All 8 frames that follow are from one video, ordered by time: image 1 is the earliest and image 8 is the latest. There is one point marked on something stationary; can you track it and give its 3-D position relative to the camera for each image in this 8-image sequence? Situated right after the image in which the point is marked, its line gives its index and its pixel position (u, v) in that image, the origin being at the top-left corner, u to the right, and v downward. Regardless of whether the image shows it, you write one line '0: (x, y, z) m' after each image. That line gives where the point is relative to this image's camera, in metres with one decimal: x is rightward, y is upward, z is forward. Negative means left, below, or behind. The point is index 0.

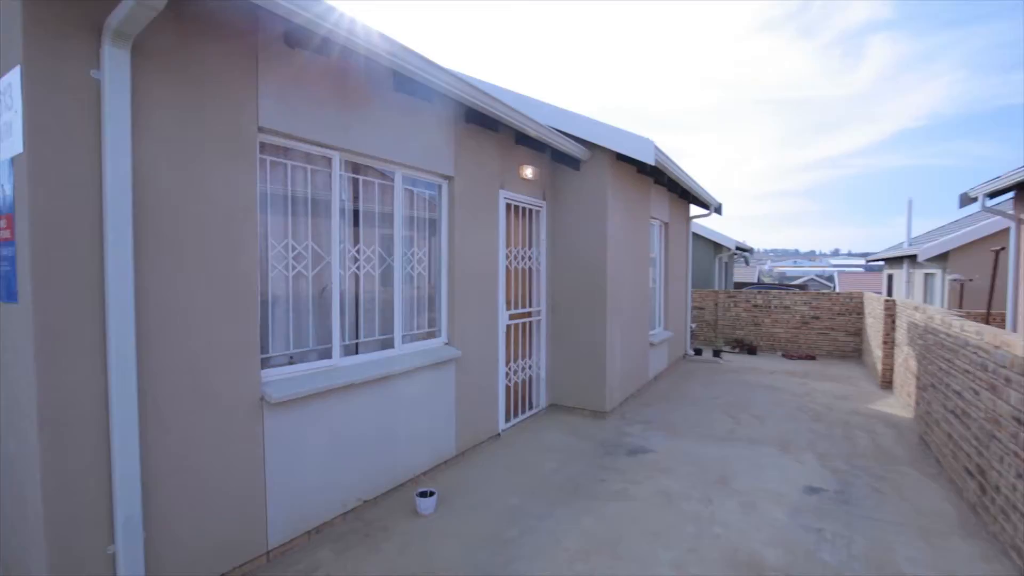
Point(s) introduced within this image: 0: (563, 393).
0: (+0.7, -1.4, +6.7) m
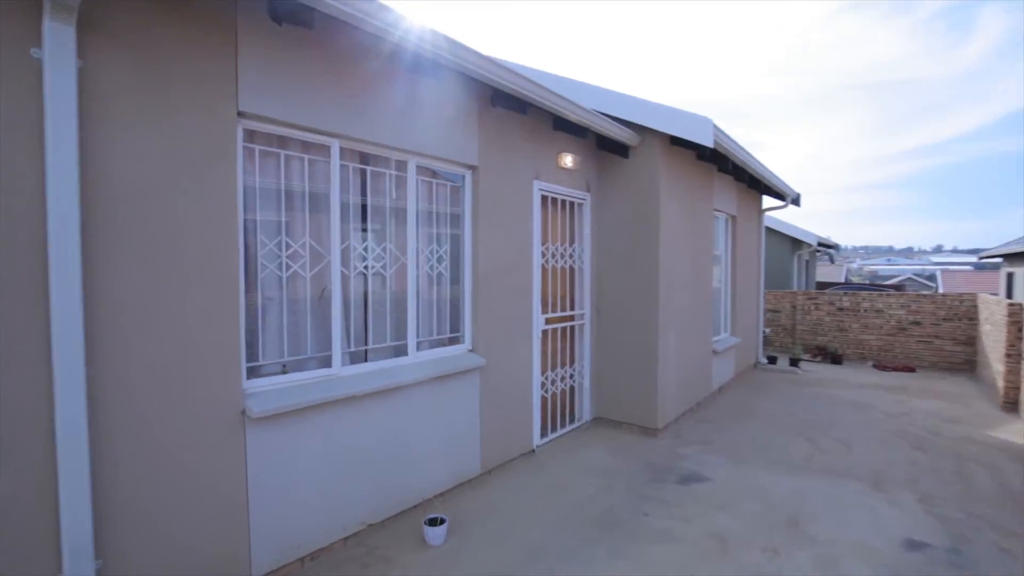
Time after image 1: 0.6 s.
0: (+1.2, -1.4, +6.0) m
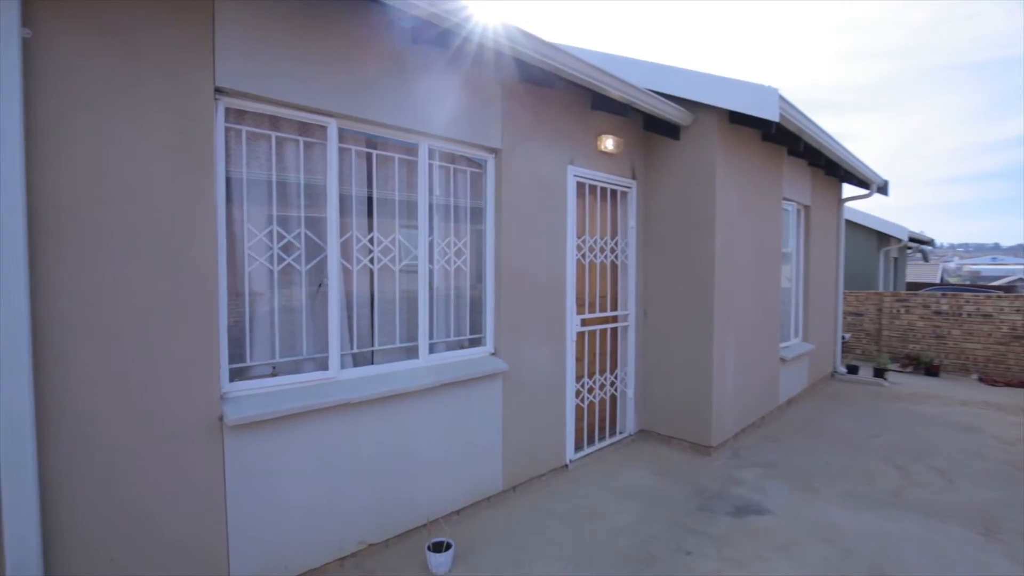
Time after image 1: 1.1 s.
0: (+1.6, -1.4, +5.4) m
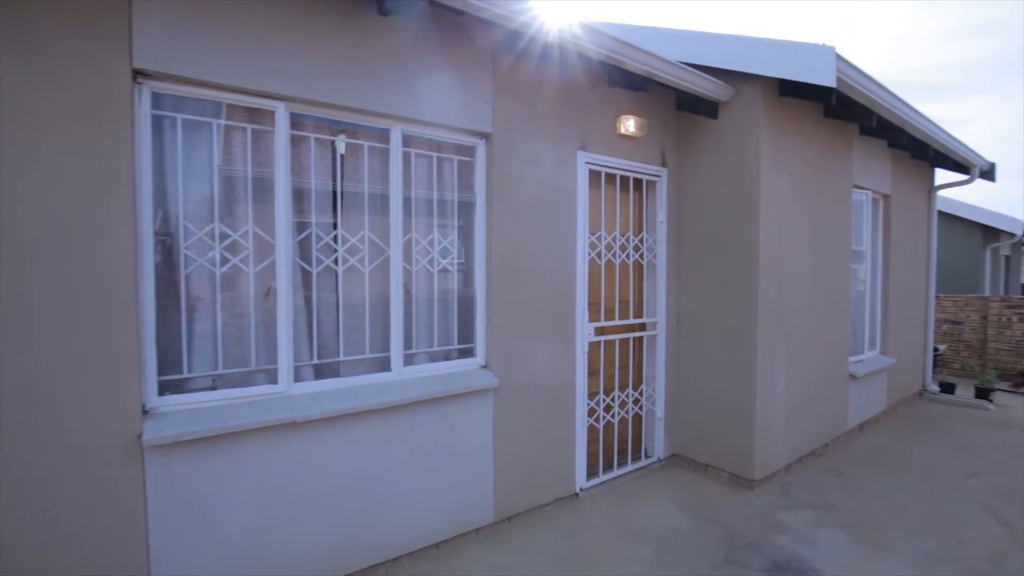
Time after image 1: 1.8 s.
0: (+1.7, -1.4, +4.7) m
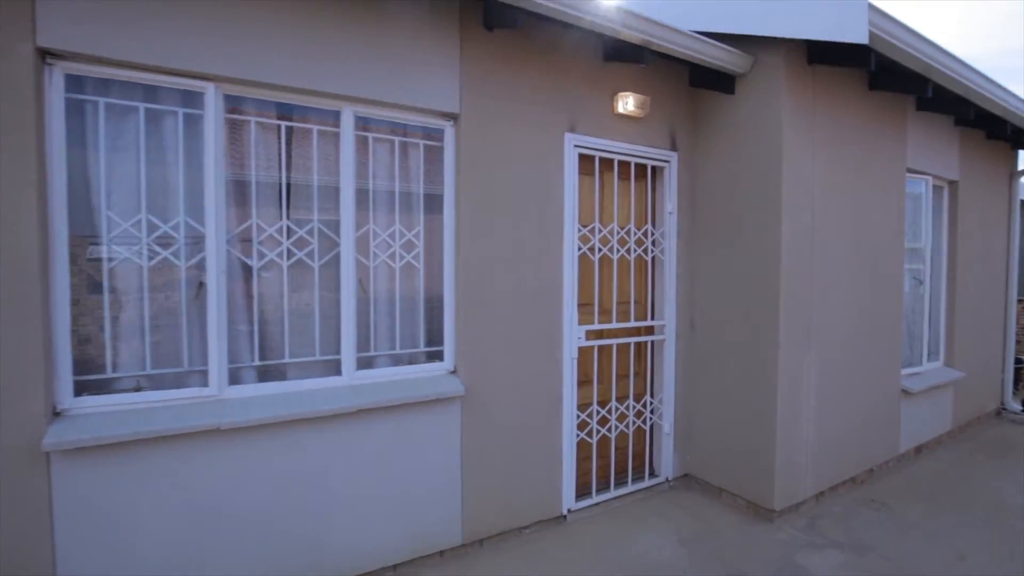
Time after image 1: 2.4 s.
0: (+1.6, -1.4, +4.1) m
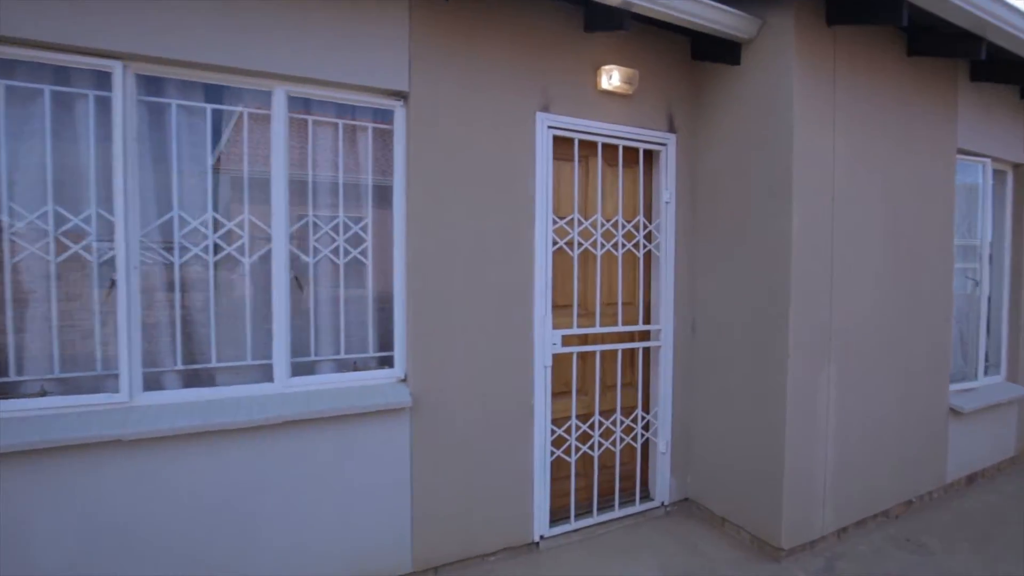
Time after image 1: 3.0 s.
0: (+1.4, -1.4, +3.6) m
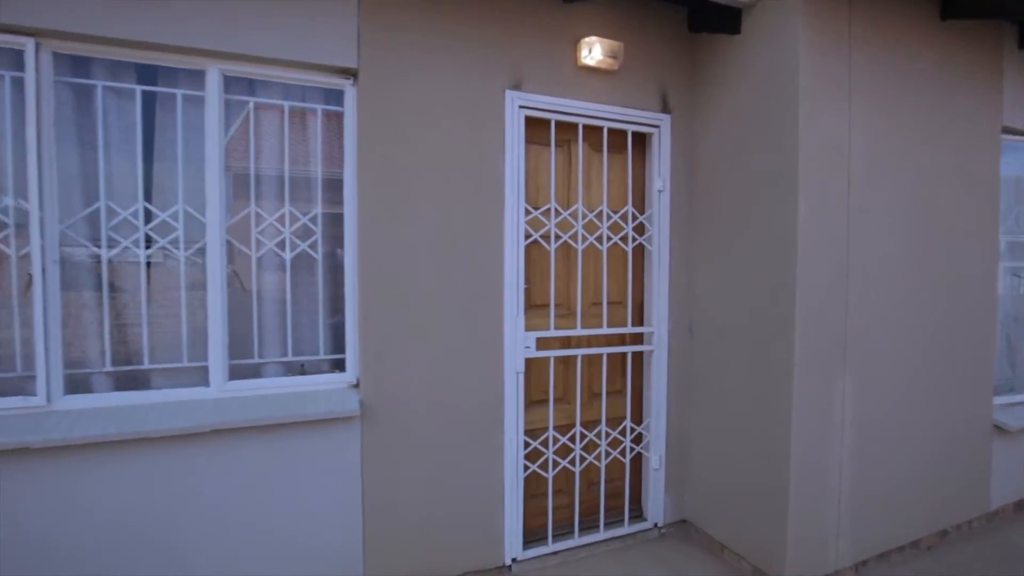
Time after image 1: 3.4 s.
0: (+1.3, -1.4, +3.2) m
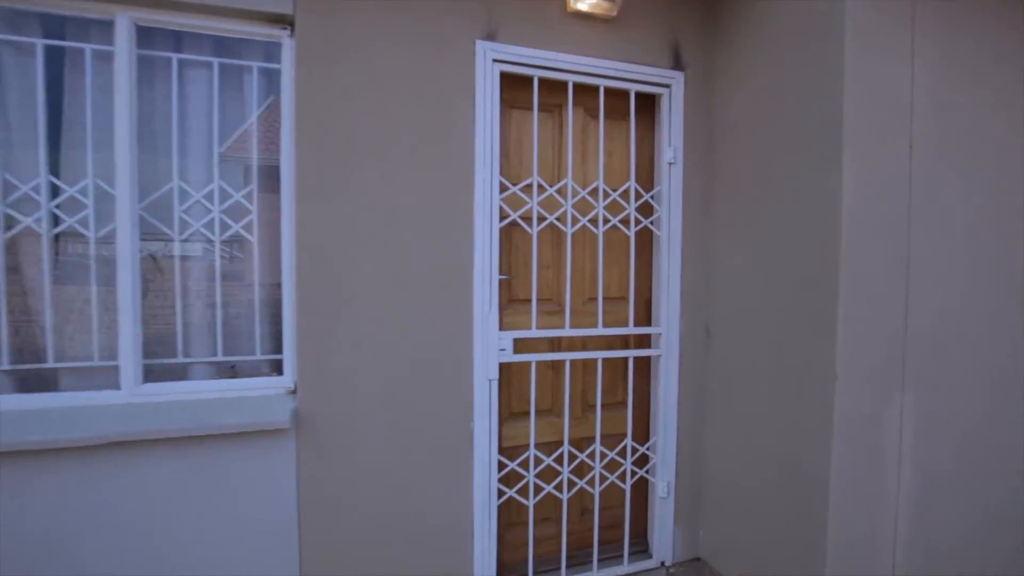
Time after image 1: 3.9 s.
0: (+1.1, -1.4, +2.7) m
